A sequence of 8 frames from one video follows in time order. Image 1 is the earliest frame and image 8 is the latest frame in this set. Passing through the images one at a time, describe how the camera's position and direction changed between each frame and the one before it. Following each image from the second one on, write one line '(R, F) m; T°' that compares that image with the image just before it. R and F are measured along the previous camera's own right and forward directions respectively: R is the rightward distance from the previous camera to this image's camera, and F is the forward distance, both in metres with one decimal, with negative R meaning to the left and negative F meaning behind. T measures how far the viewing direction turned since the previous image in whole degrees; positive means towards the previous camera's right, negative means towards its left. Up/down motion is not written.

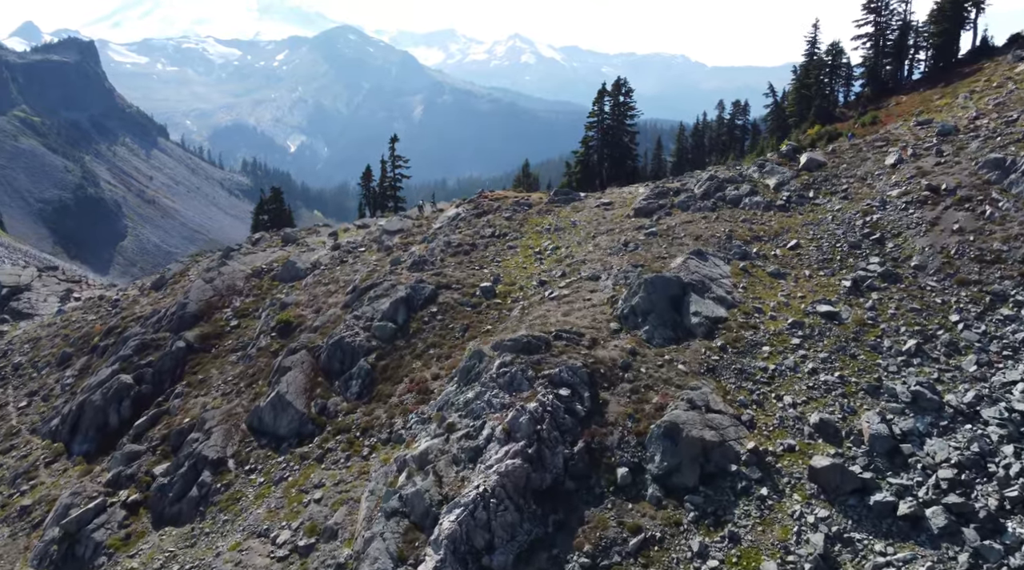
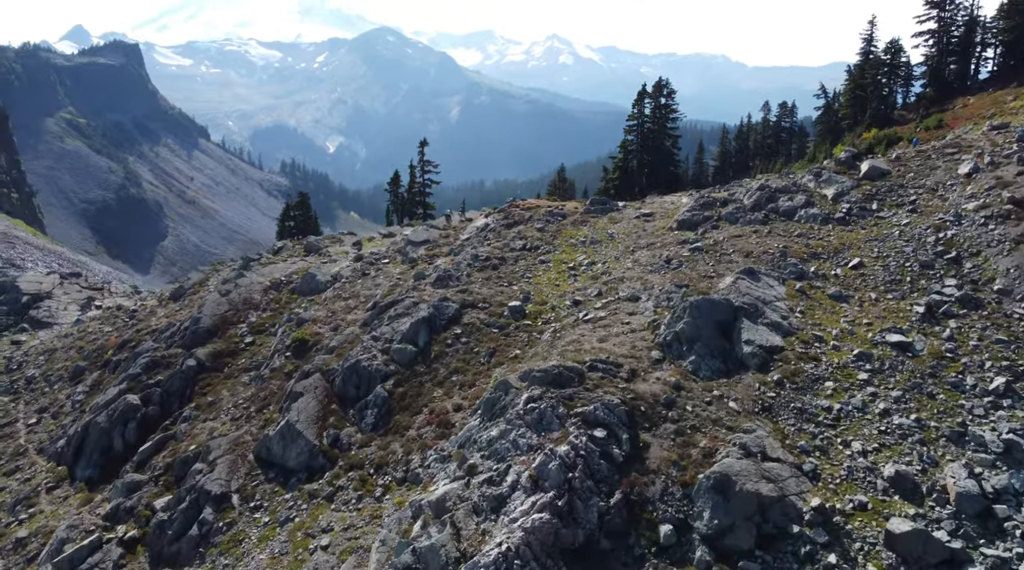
(+0.3, +4.2) m; -2°
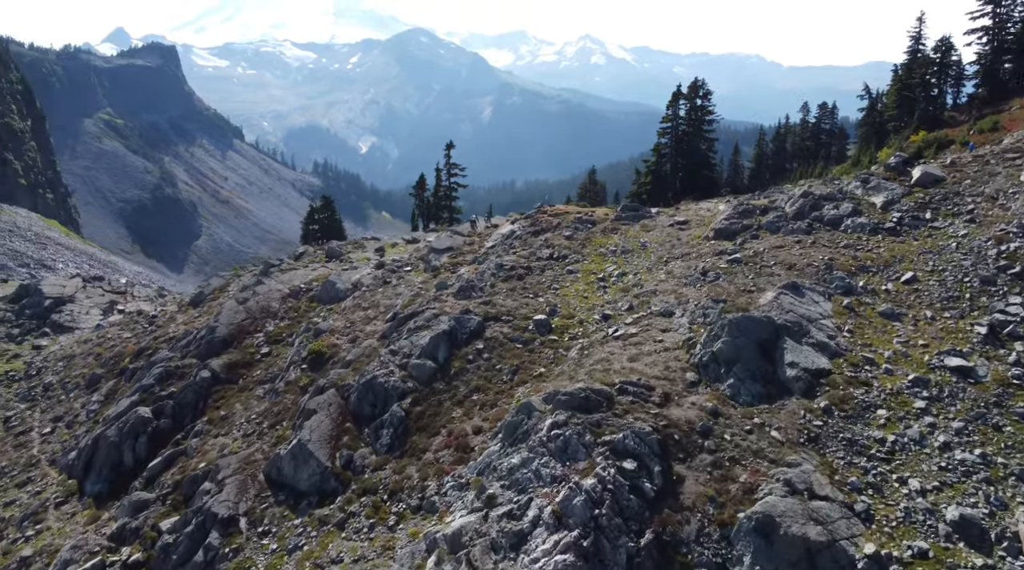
(+0.3, +2.6) m; -2°
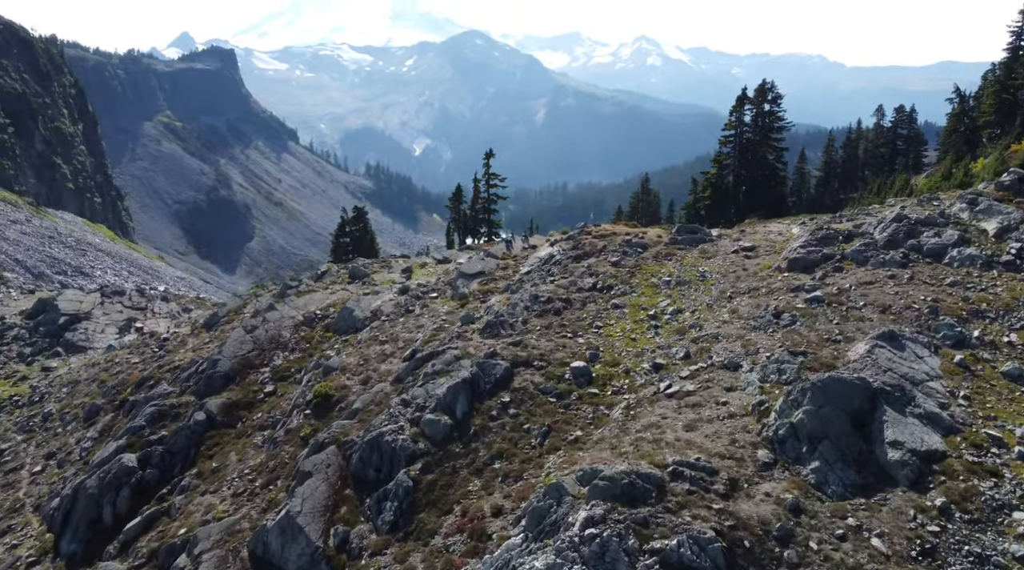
(+0.8, +7.0) m; -3°
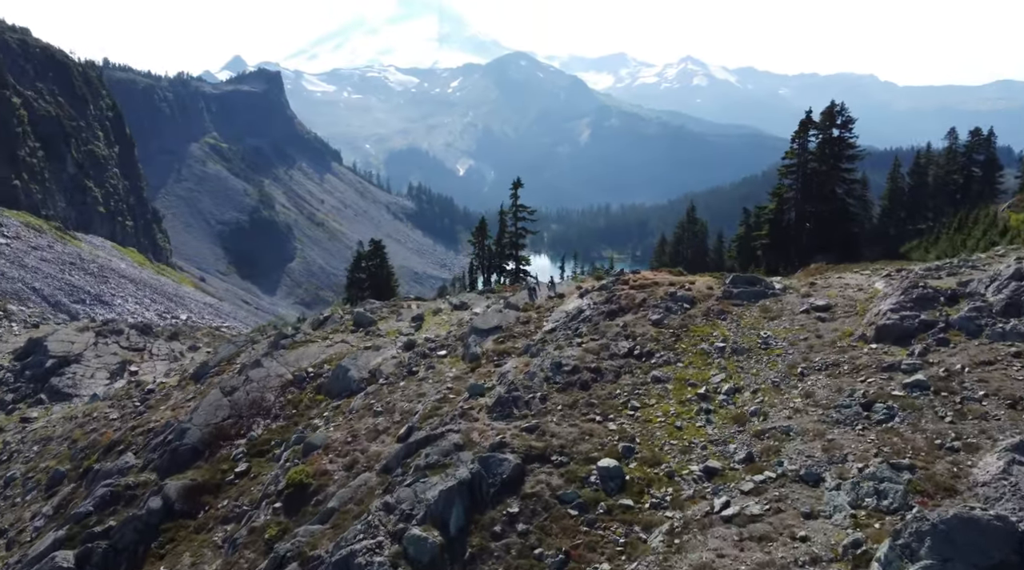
(+1.0, +8.0) m; -3°
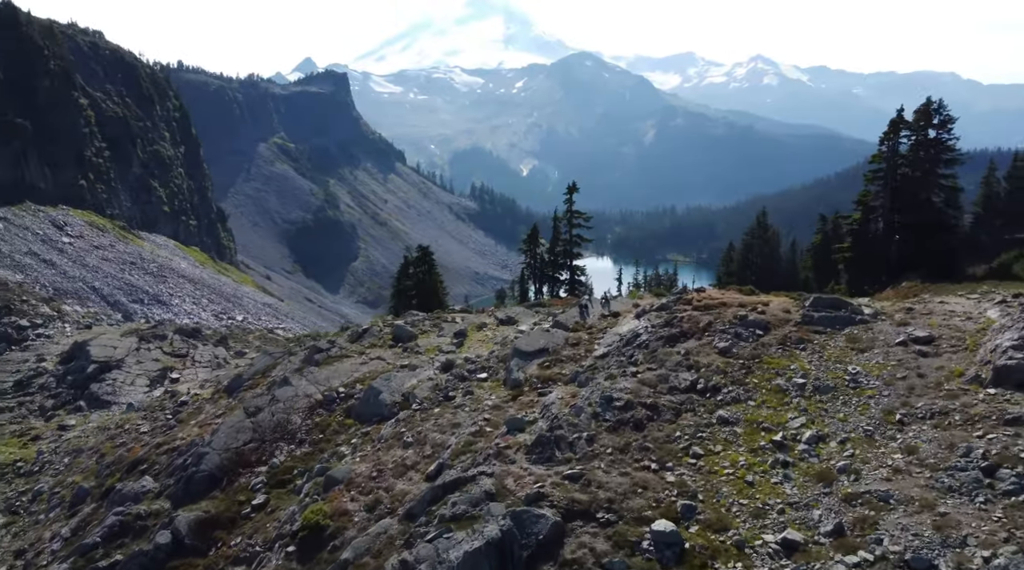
(+0.6, +4.5) m; -4°
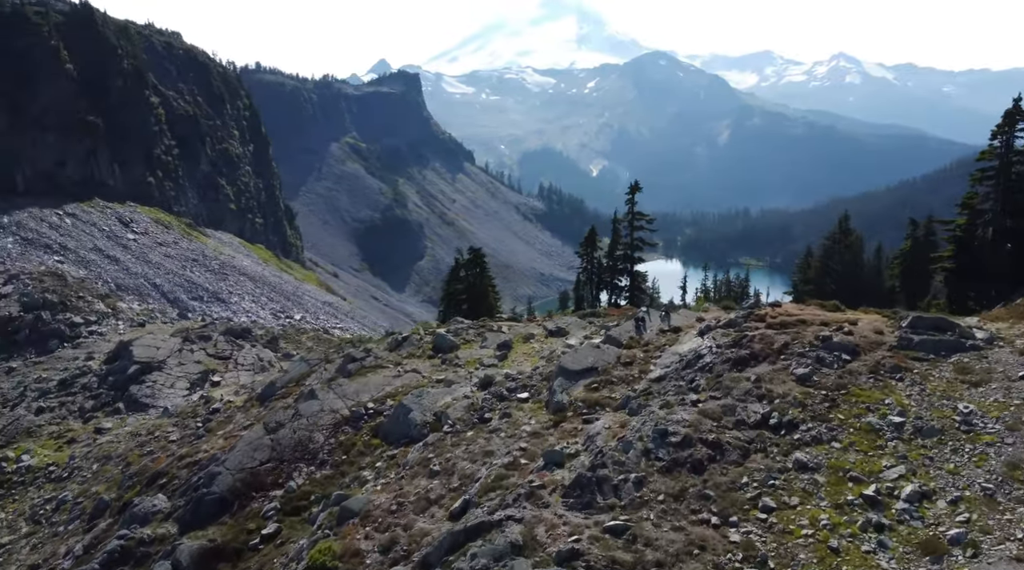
(+0.9, +4.6) m; -4°
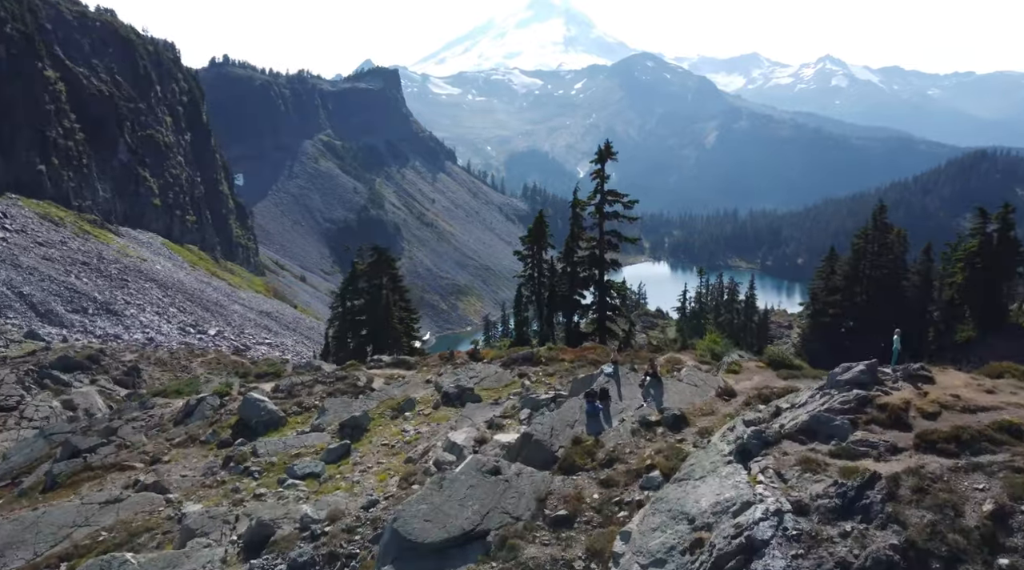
(+3.7, +20.9) m; +1°
